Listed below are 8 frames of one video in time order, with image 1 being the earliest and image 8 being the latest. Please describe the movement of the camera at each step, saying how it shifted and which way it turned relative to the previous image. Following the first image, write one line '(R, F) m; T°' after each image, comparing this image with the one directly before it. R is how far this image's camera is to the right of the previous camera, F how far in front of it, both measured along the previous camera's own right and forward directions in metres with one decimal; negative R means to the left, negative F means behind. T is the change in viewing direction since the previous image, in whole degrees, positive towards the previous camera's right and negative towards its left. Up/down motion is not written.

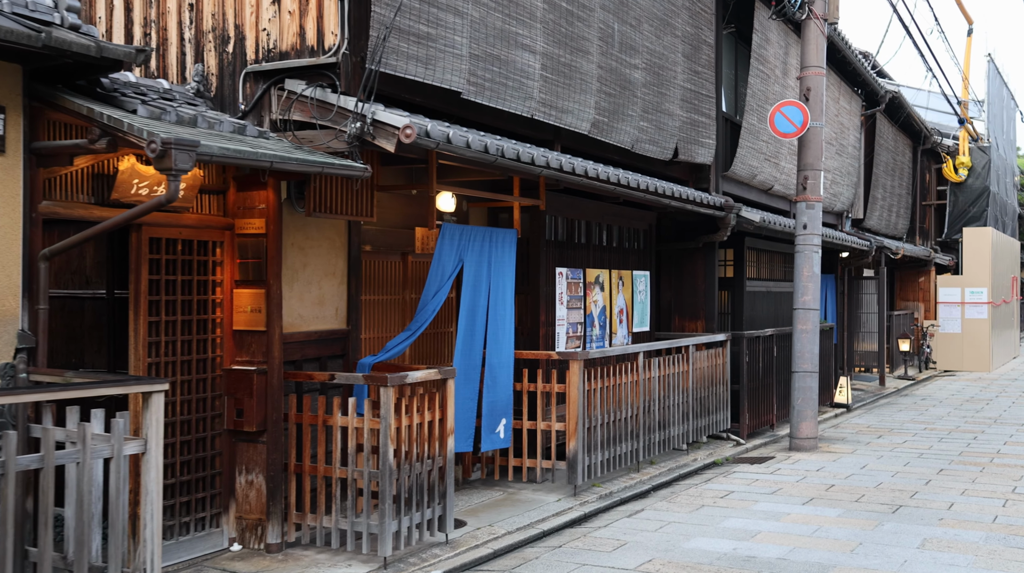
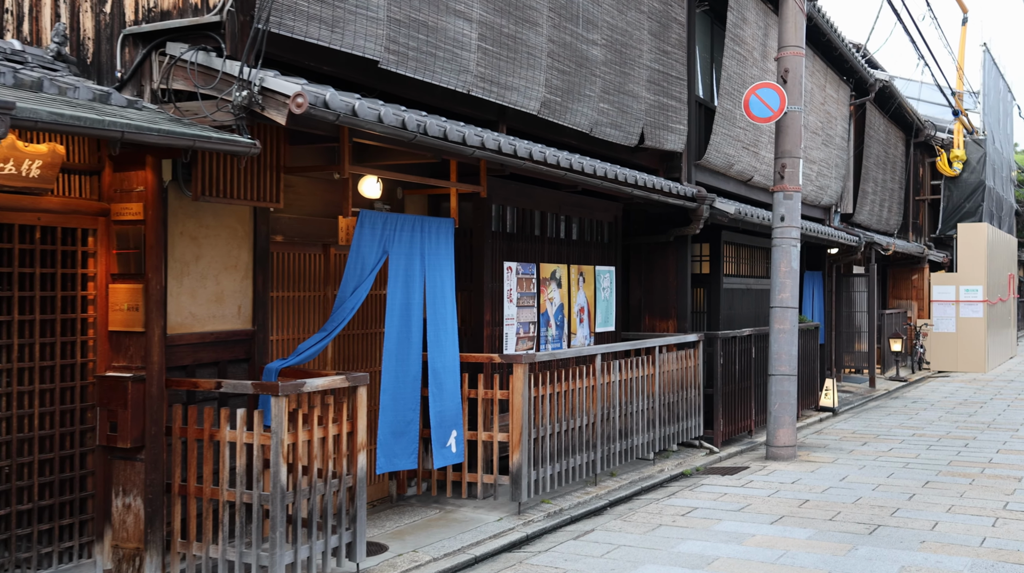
(+0.6, +1.1) m; 0°
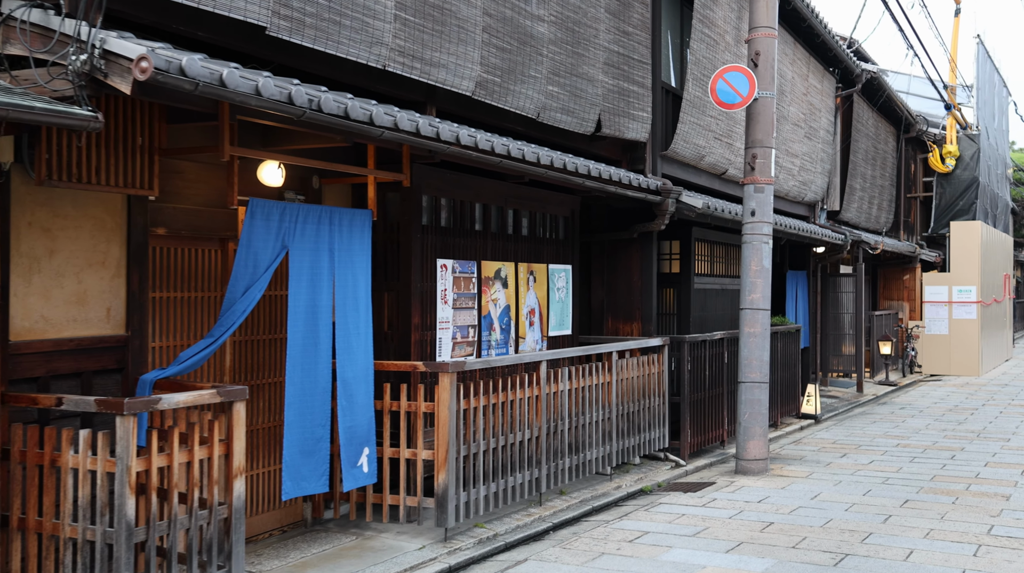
(+0.6, +1.1) m; 0°
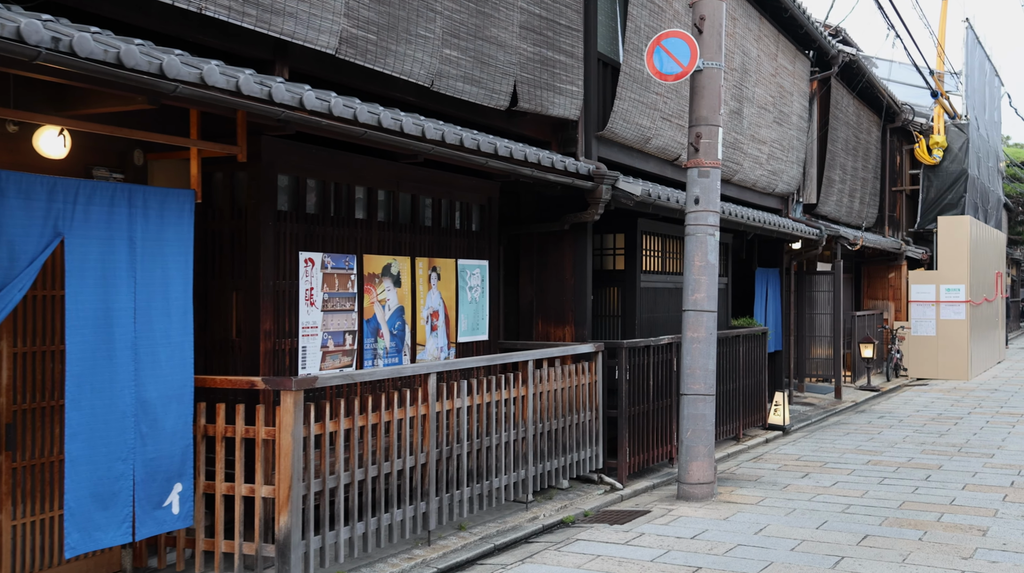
(+0.9, +1.7) m; 0°
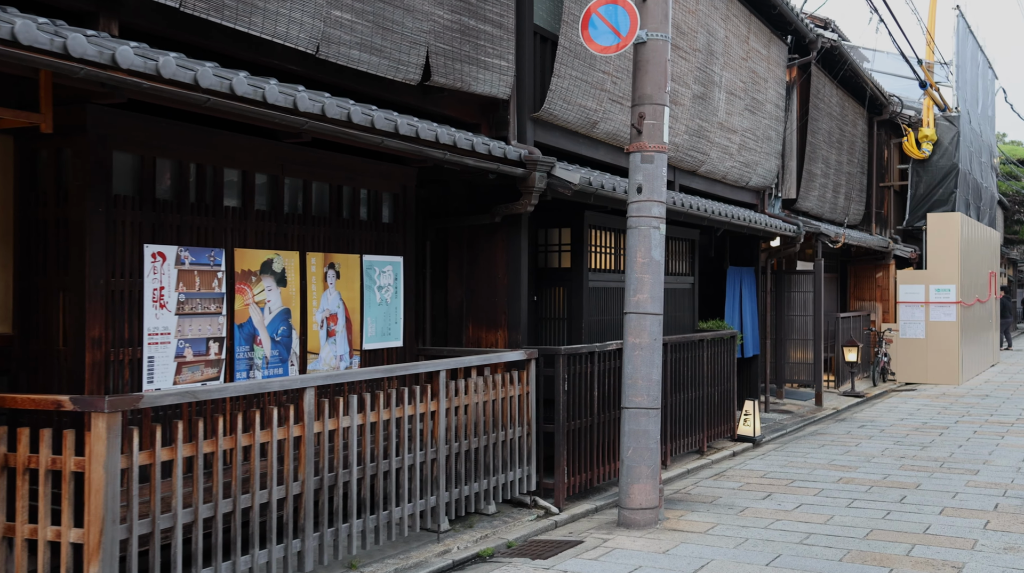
(+0.8, +1.3) m; 0°
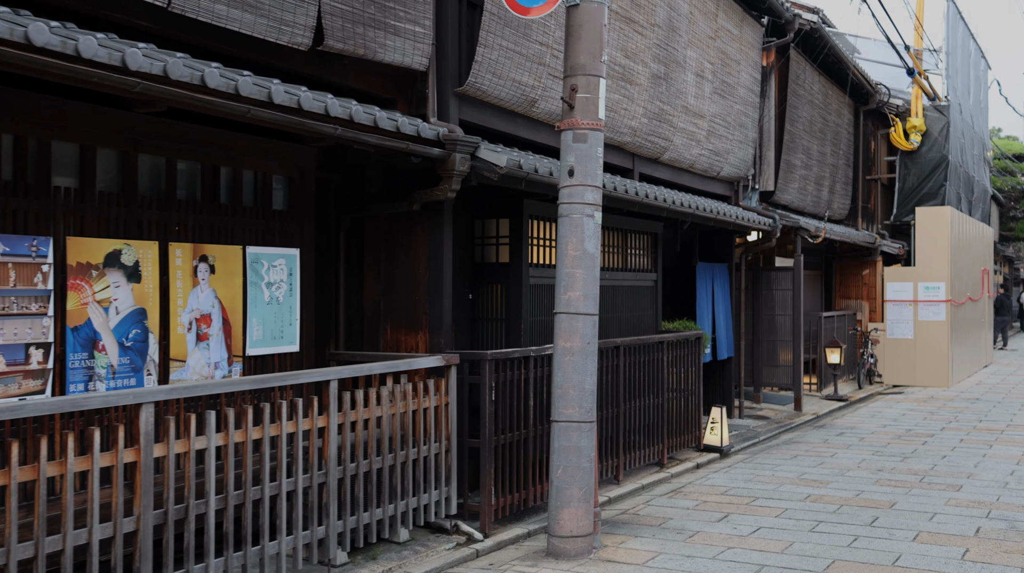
(+0.7, +1.3) m; 0°
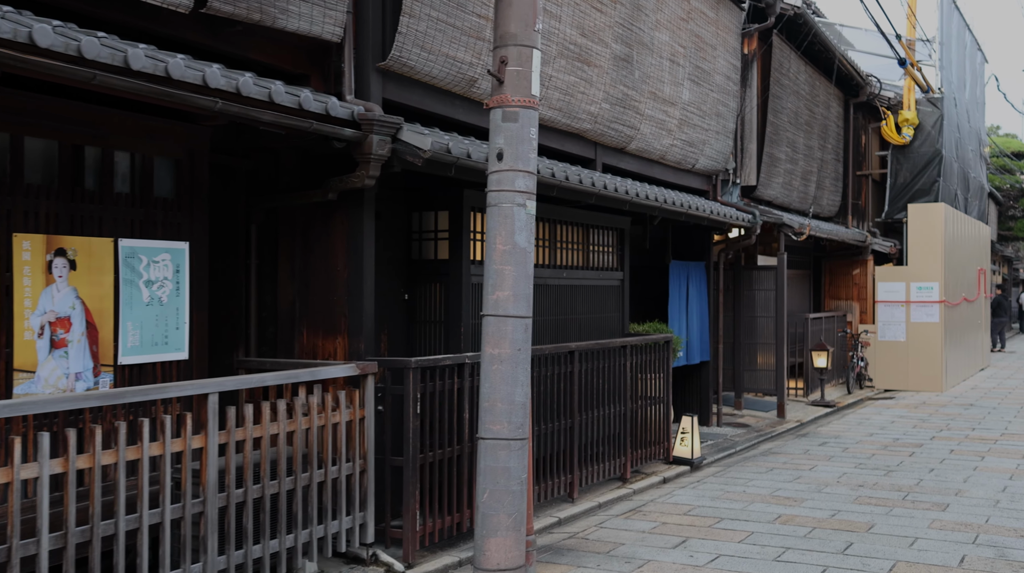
(+0.6, +1.1) m; 0°
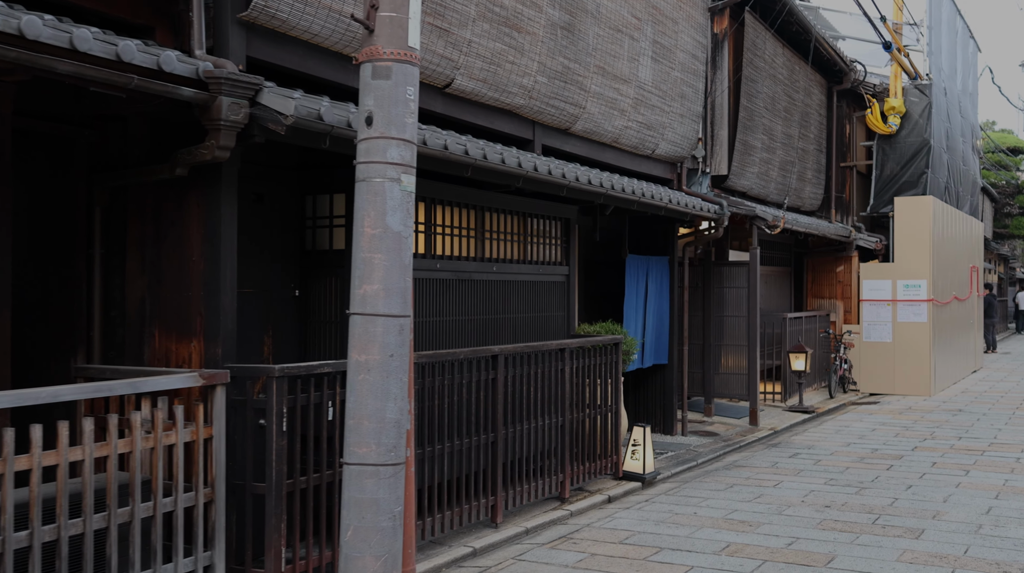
(+0.8, +1.4) m; 0°
